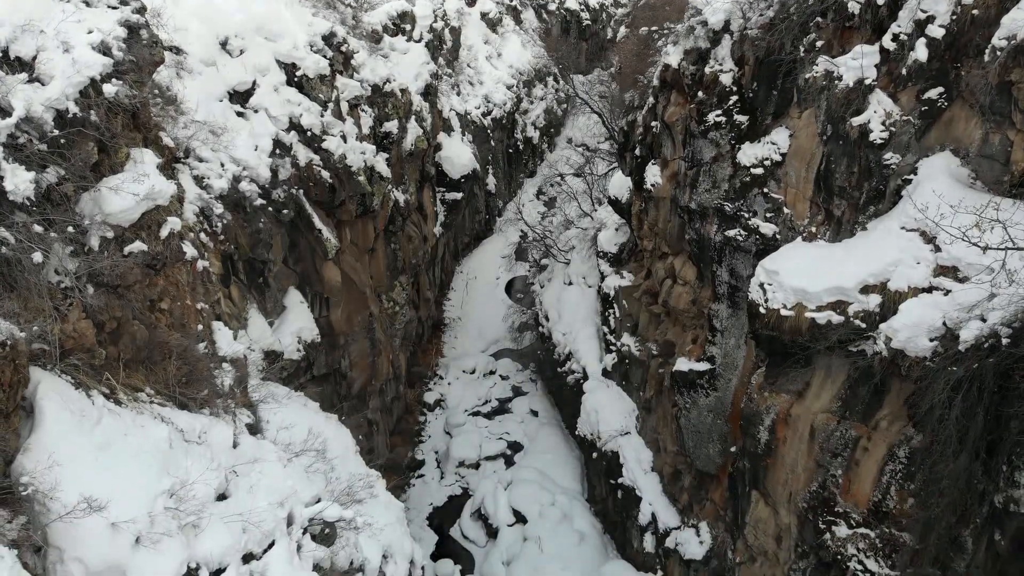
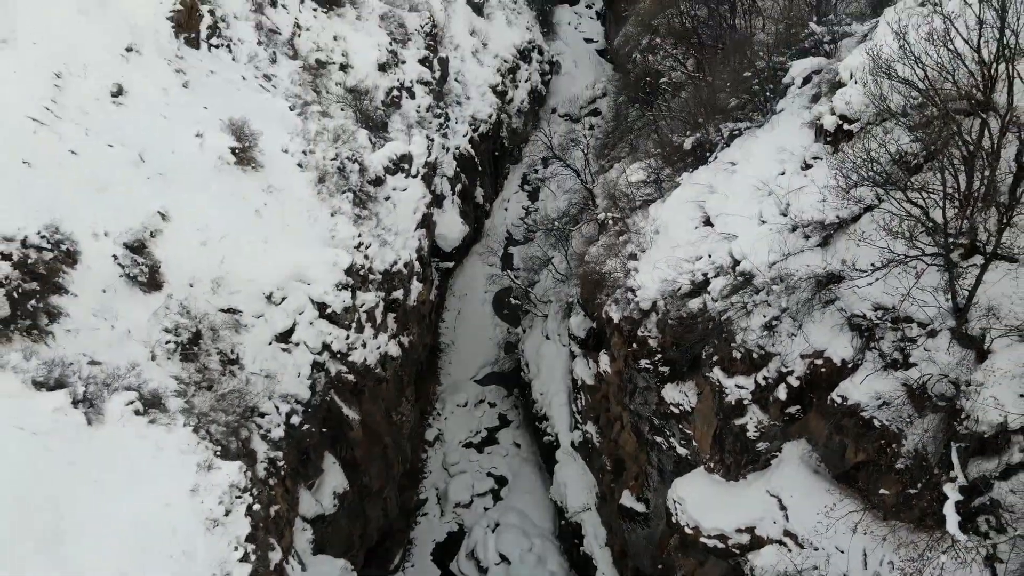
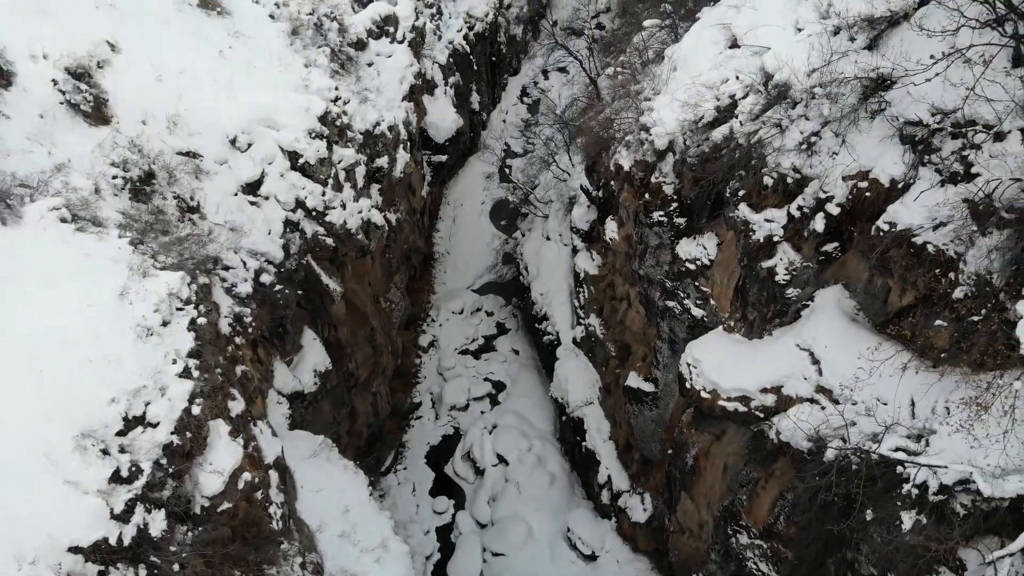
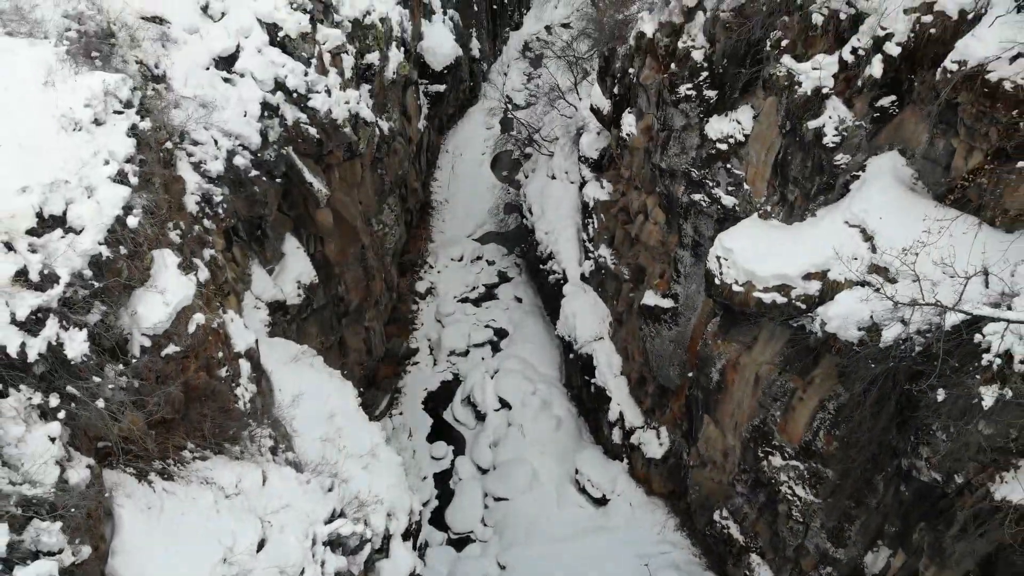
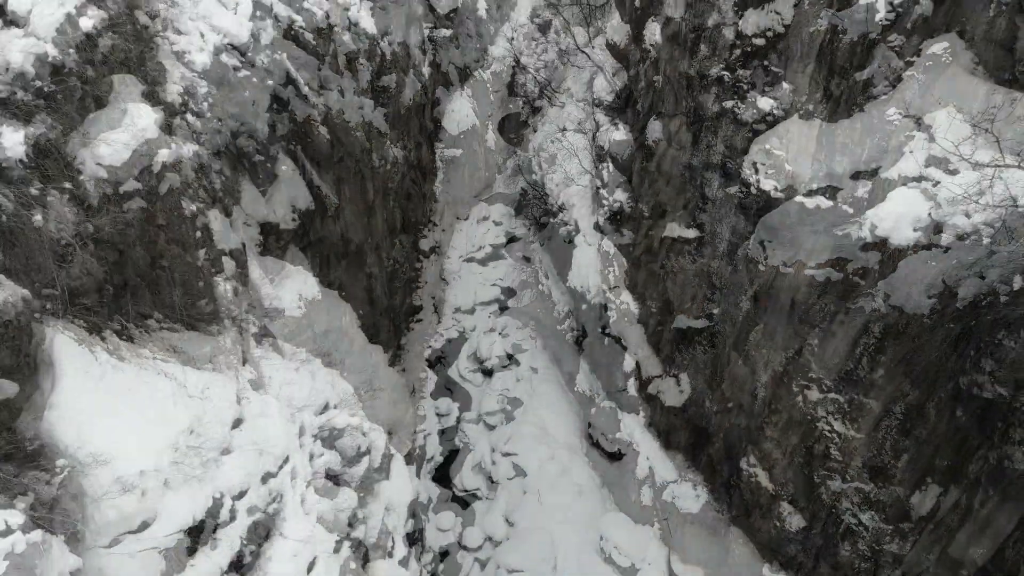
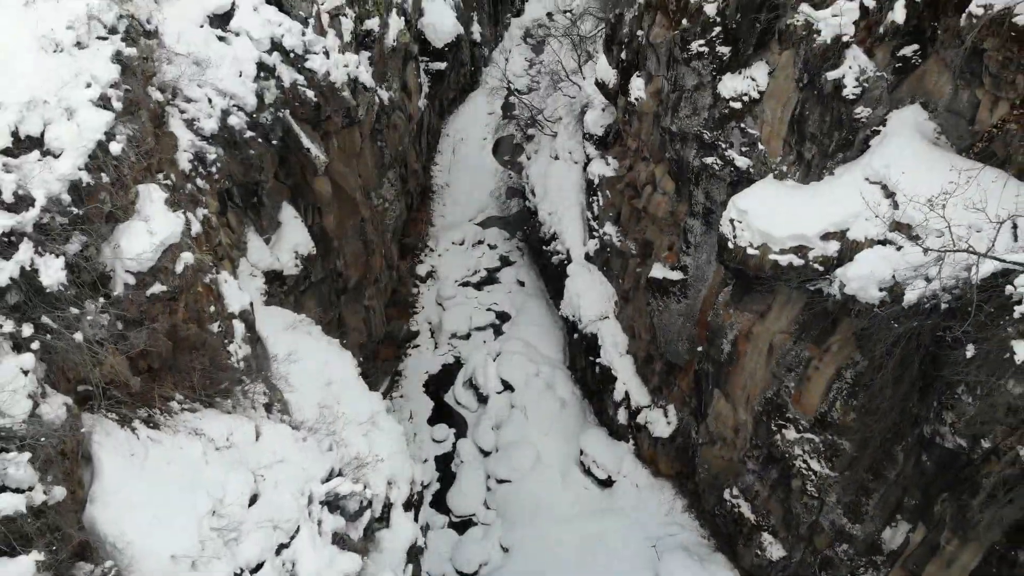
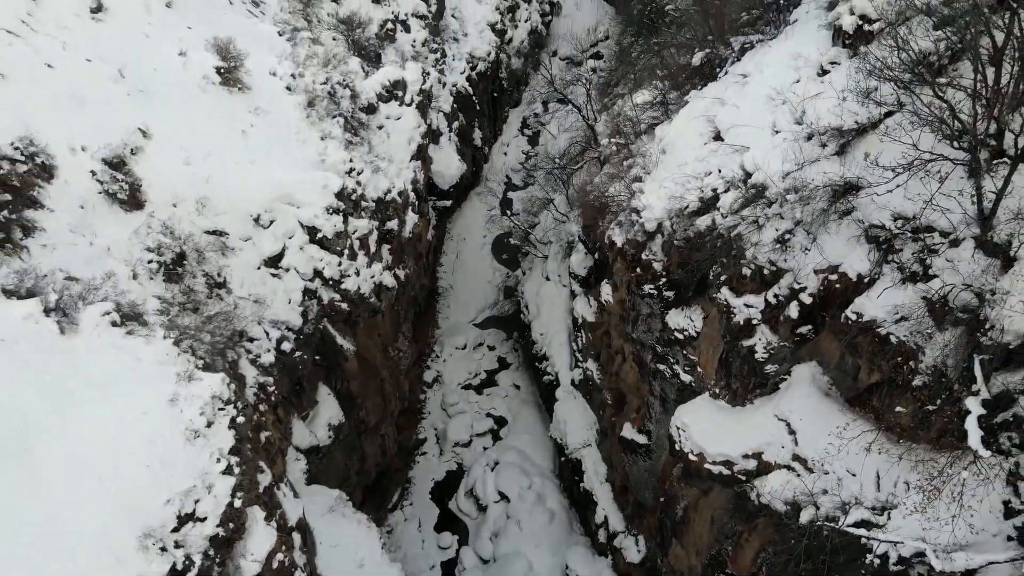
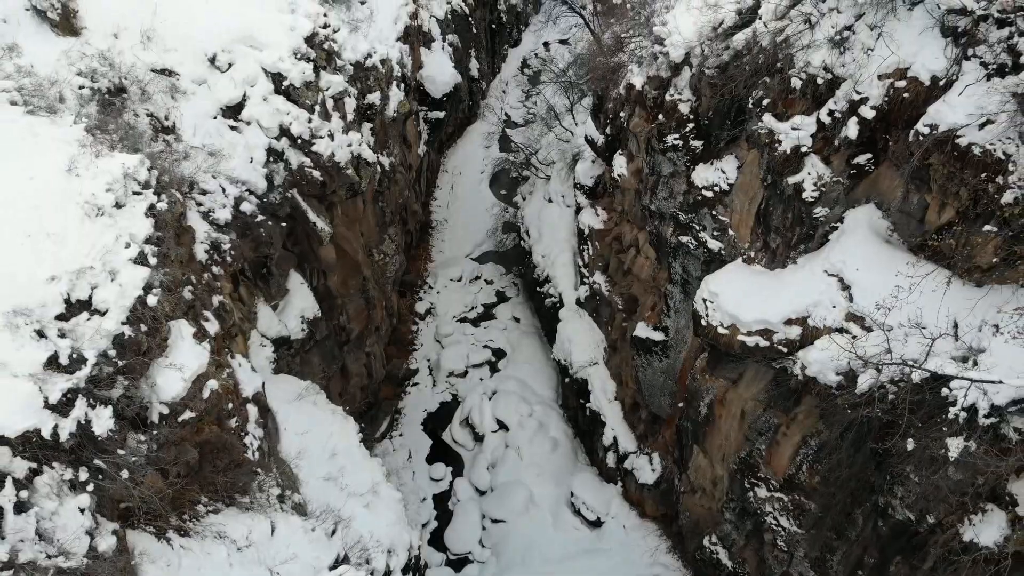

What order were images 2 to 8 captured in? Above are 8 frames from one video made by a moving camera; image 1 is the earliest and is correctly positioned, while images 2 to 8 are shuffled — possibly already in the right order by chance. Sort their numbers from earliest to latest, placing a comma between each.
5, 6, 4, 8, 3, 7, 2
